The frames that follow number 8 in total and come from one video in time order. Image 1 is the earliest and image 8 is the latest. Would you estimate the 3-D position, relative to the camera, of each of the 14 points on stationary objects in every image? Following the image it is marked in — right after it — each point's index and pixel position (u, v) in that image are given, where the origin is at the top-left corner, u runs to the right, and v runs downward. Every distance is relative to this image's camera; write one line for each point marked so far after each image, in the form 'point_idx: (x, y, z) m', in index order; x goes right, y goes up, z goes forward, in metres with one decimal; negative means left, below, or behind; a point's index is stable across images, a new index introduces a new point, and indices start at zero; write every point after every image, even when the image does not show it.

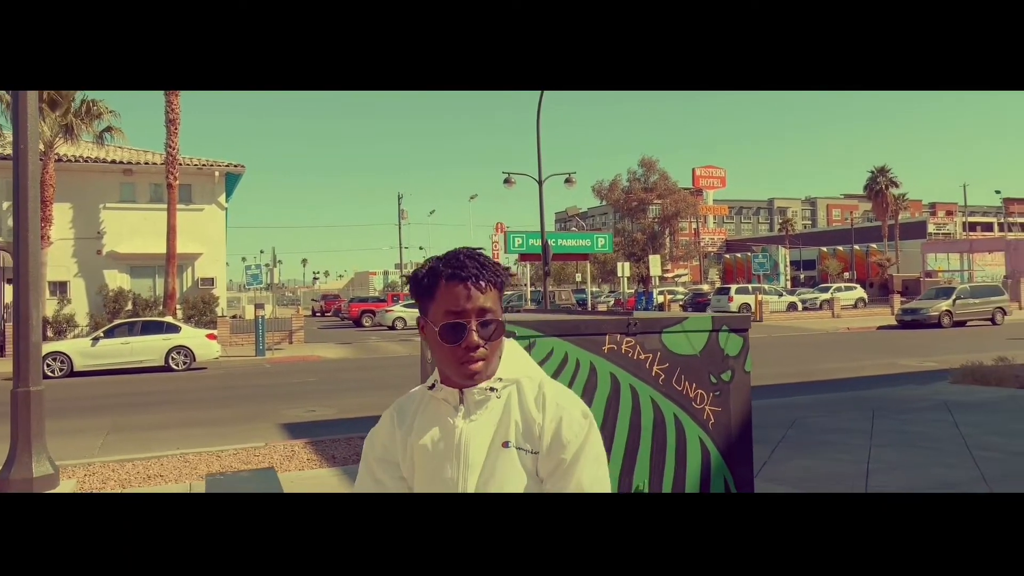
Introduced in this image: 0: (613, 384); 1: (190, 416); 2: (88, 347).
0: (+0.4, -0.4, +3.0) m
1: (-4.1, -1.6, +10.2) m
2: (-8.7, -1.2, +16.3) m
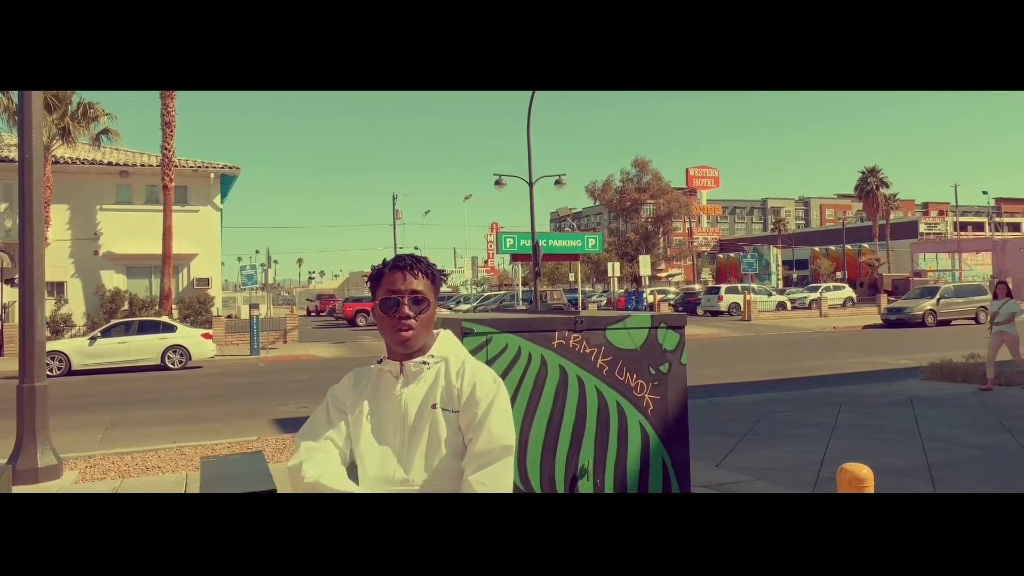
0: (+0.2, -0.4, +3.4) m
1: (-4.3, -1.6, +10.5) m
2: (-8.9, -1.2, +16.7) m
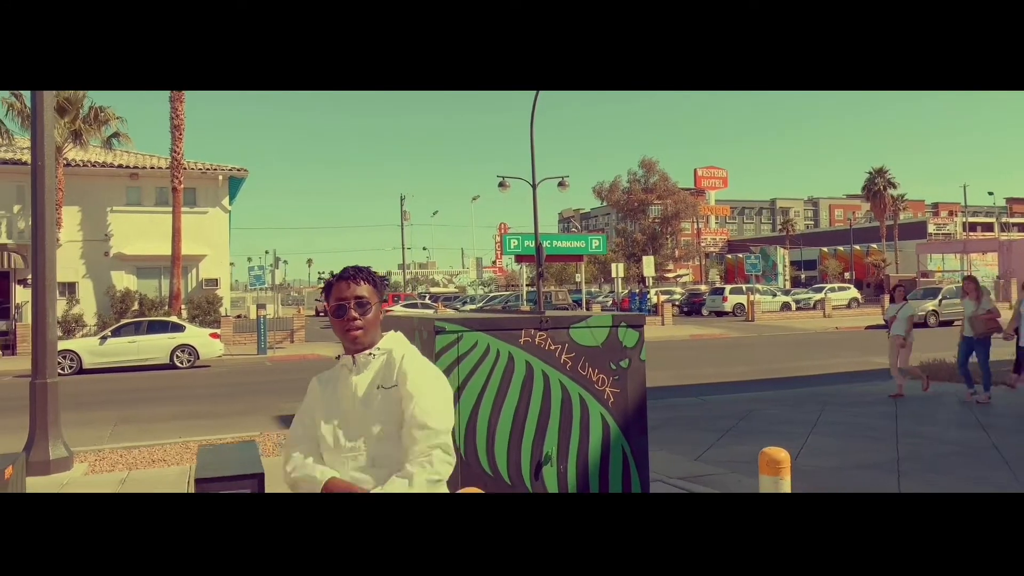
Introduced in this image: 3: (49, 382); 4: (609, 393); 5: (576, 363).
0: (+0.1, -0.4, +3.7) m
1: (-4.4, -1.7, +10.9) m
2: (-8.9, -1.2, +17.1) m
3: (-4.2, -0.9, +7.3) m
4: (+0.5, -0.5, +3.8) m
5: (+0.3, -0.4, +3.8) m
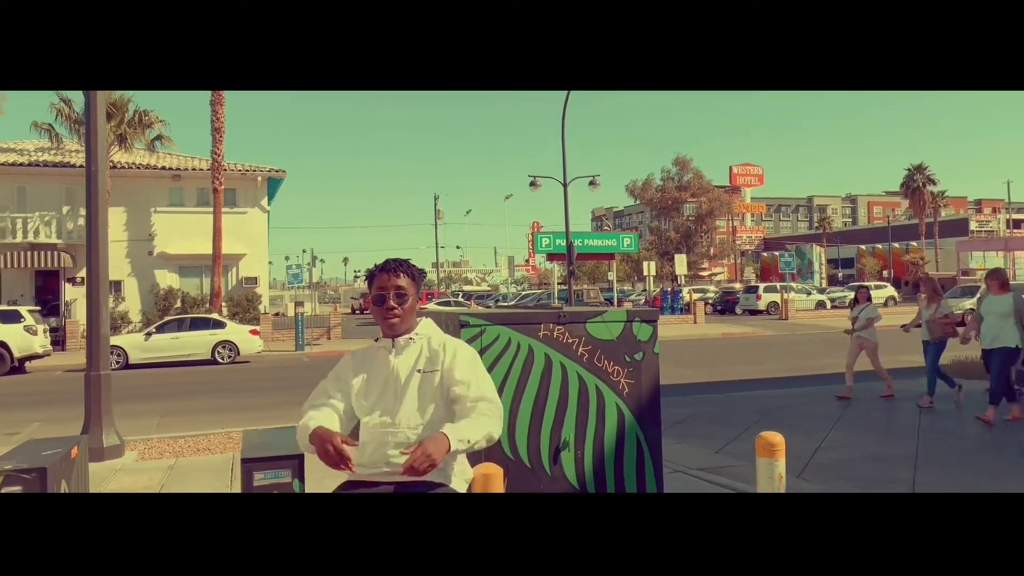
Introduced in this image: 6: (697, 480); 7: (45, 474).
0: (+0.2, -0.4, +4.0) m
1: (-3.9, -1.6, +11.3) m
2: (-8.2, -1.2, +17.7) m
3: (-4.0, -0.8, +7.7) m
4: (+0.6, -0.5, +4.1) m
5: (+0.4, -0.3, +4.1) m
6: (+1.5, -1.5, +6.3) m
7: (-2.0, -0.8, +3.5) m
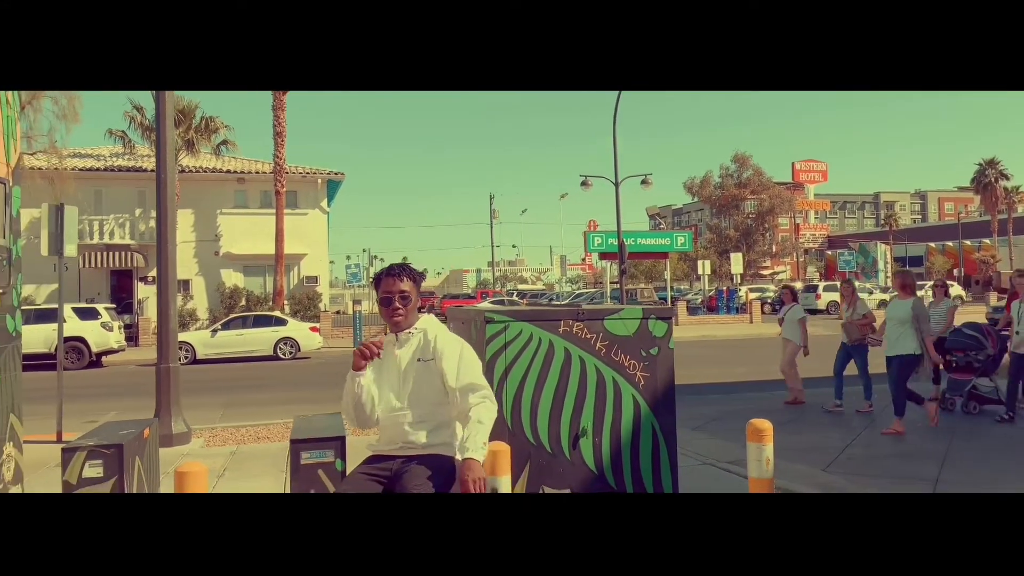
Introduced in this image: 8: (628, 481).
0: (+0.3, -0.4, +4.3) m
1: (-3.3, -1.6, +11.9) m
2: (-7.1, -1.2, +18.6) m
3: (-3.6, -0.8, +8.3) m
4: (+0.7, -0.5, +4.4) m
5: (+0.5, -0.3, +4.3) m
6: (+1.8, -1.5, +6.5) m
7: (-1.9, -0.8, +3.9) m
8: (+0.6, -1.1, +4.3) m
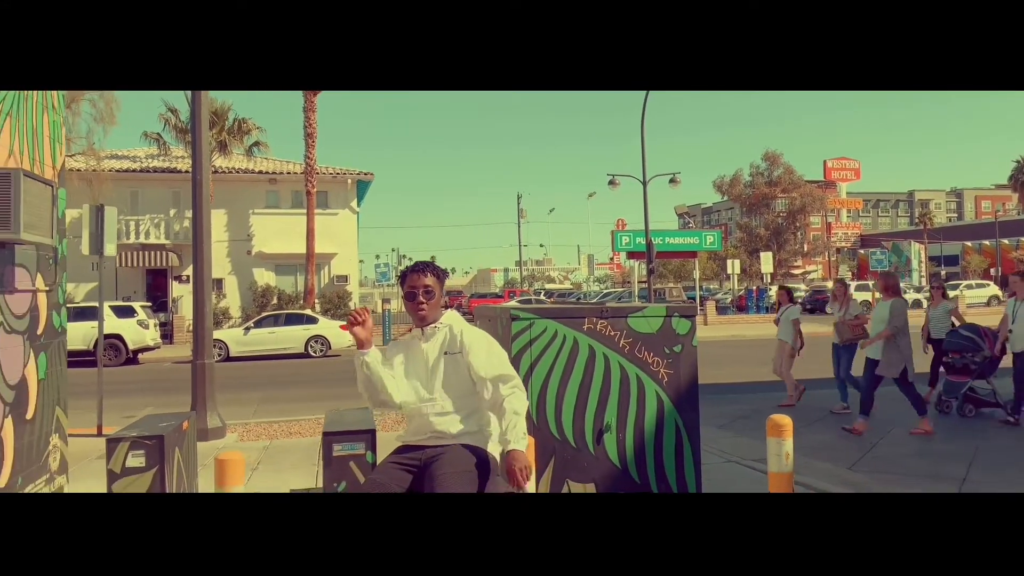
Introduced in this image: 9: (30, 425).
0: (+0.4, -0.4, +4.4) m
1: (-2.9, -1.6, +12.1) m
2: (-6.4, -1.1, +18.9) m
3: (-3.3, -0.8, +8.6) m
4: (+0.8, -0.5, +4.4) m
5: (+0.7, -0.3, +4.4) m
6: (+2.0, -1.5, +6.5) m
7: (-1.8, -0.8, +4.1) m
8: (+0.8, -1.0, +4.4) m
9: (-2.8, -0.8, +4.7) m
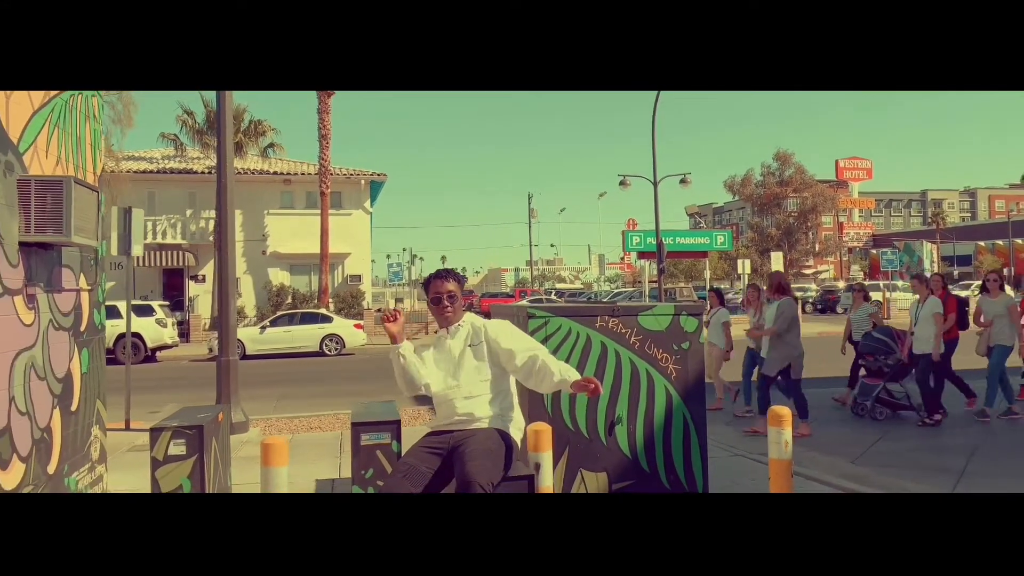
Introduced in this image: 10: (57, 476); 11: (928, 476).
0: (+0.5, -0.4, +4.6) m
1: (-2.7, -1.6, +12.4) m
2: (-6.2, -1.1, +19.3) m
3: (-3.1, -0.8, +8.8) m
4: (+0.9, -0.5, +4.7) m
5: (+0.8, -0.3, +4.7) m
6: (+2.1, -1.5, +6.8) m
7: (-1.7, -0.8, +4.4) m
8: (+0.9, -1.0, +4.7) m
9: (-2.7, -0.8, +5.0) m
10: (-2.7, -1.1, +4.6) m
11: (+3.3, -1.5, +6.3) m
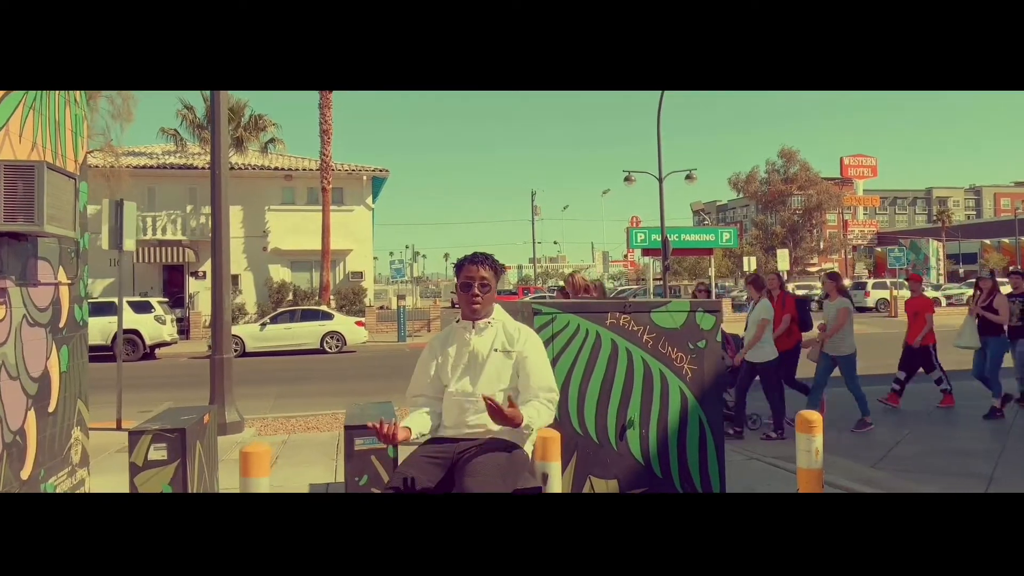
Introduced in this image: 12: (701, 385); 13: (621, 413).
0: (+0.6, -0.3, +4.3) m
1: (-2.6, -1.5, +12.1) m
2: (-6.1, -1.0, +19.0) m
3: (-3.1, -0.7, +8.6) m
4: (+1.0, -0.4, +4.4) m
5: (+0.8, -0.3, +4.4) m
6: (+2.1, -1.5, +6.5) m
7: (-1.7, -0.7, +4.1) m
8: (+0.9, -1.0, +4.4) m
9: (-2.7, -0.8, +4.7) m
10: (-2.6, -1.1, +4.4) m
11: (+3.3, -1.5, +6.0) m
12: (+1.0, -0.6, +4.4) m
13: (+0.6, -0.7, +4.3) m
